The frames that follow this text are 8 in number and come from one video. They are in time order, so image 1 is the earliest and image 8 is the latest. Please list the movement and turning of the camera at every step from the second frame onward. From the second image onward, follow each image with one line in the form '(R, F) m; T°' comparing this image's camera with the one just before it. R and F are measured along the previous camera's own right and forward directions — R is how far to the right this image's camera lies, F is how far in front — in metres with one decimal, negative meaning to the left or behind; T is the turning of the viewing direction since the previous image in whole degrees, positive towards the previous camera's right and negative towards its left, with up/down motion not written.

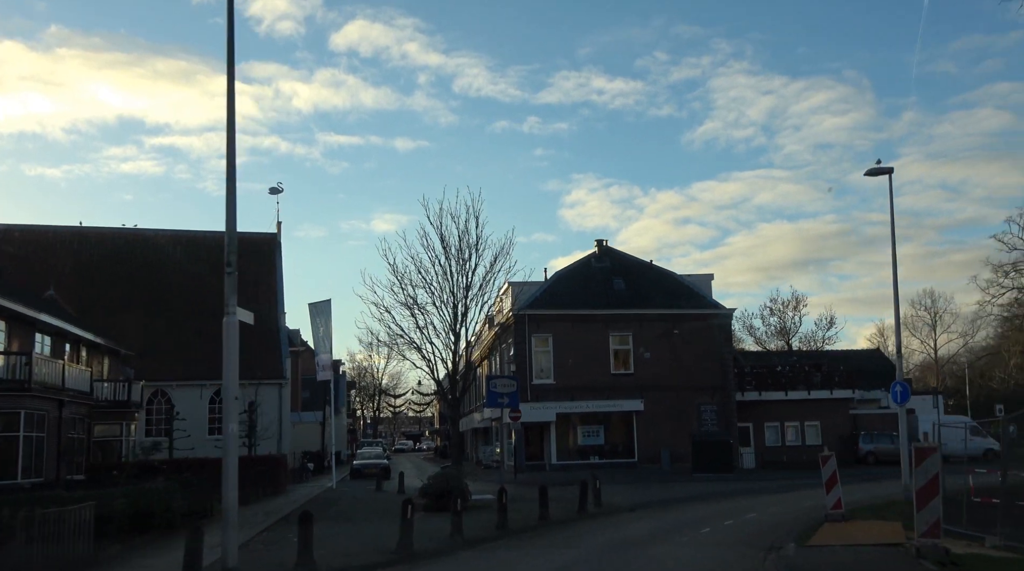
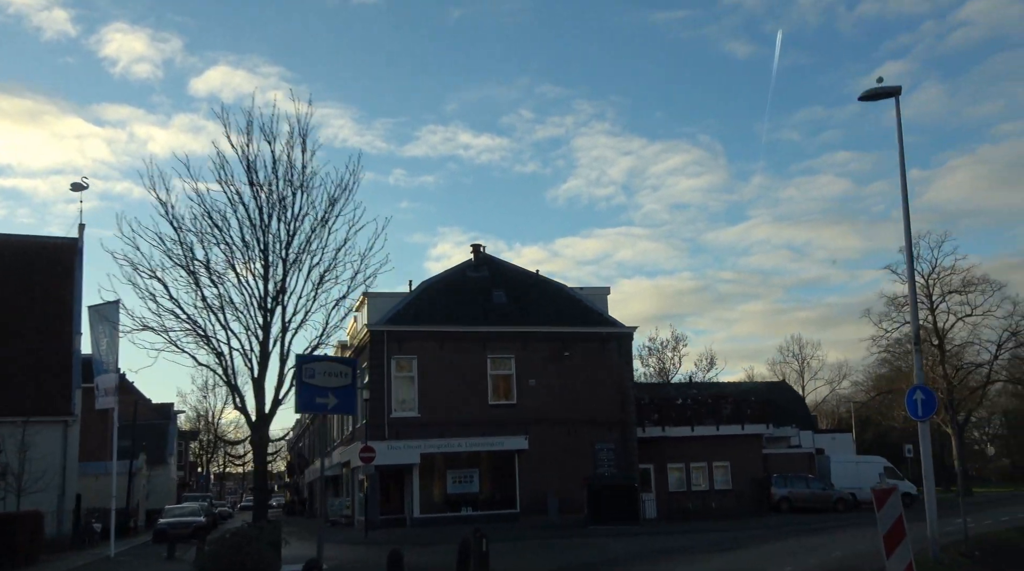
(+0.3, +7.1) m; +8°
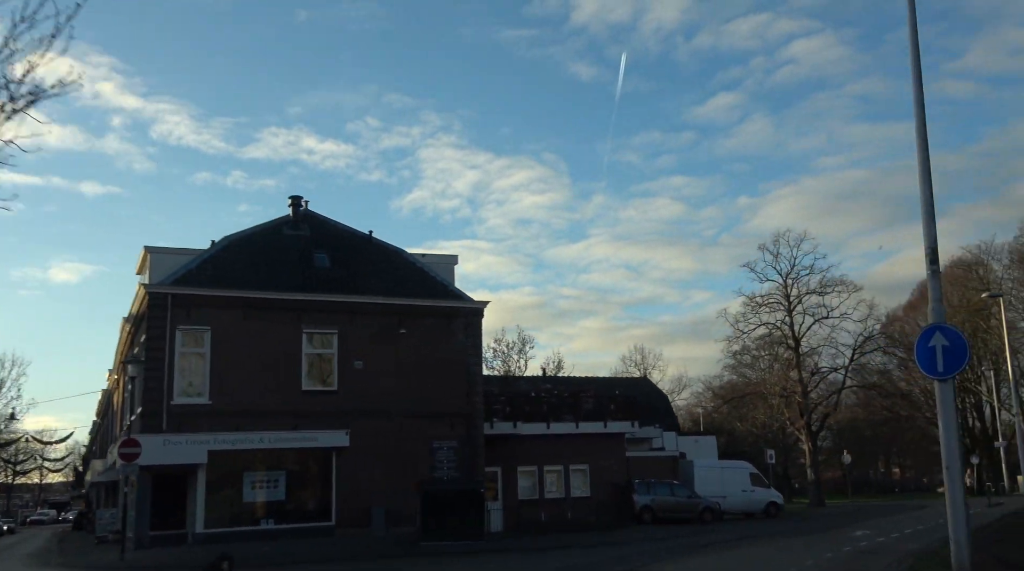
(+0.5, +5.6) m; +9°
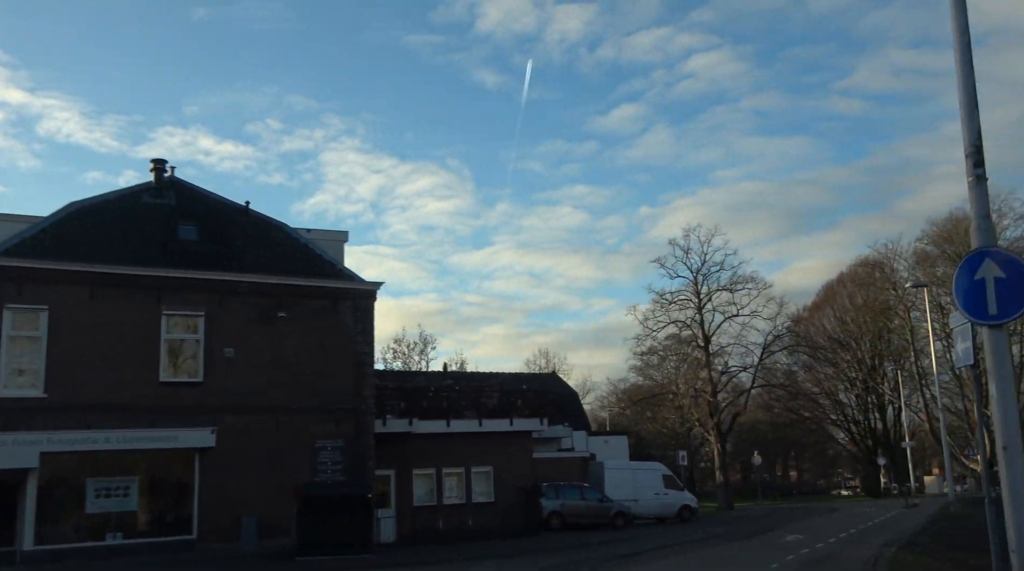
(+0.2, +2.8) m; +6°
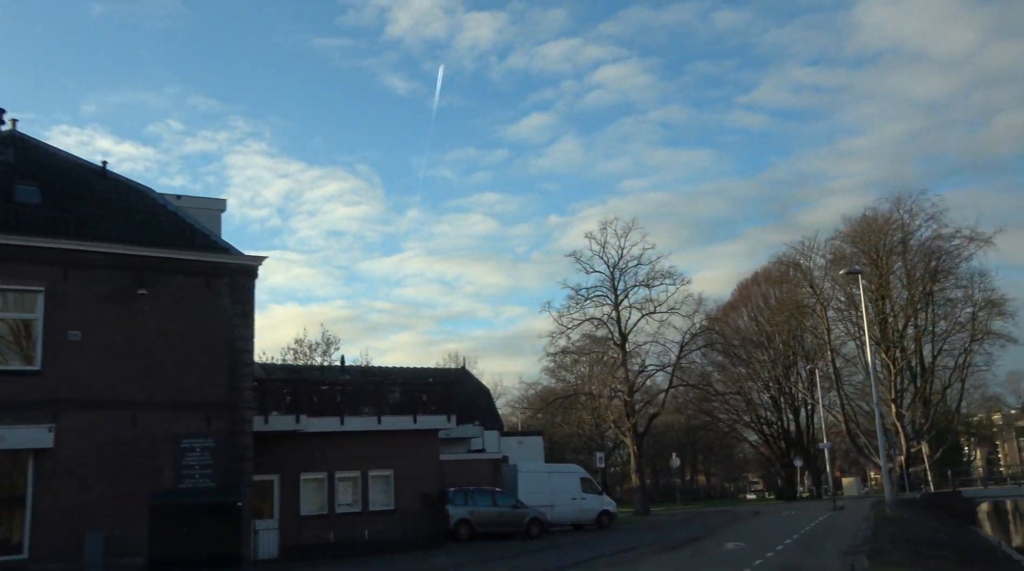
(+0.1, +2.9) m; +5°
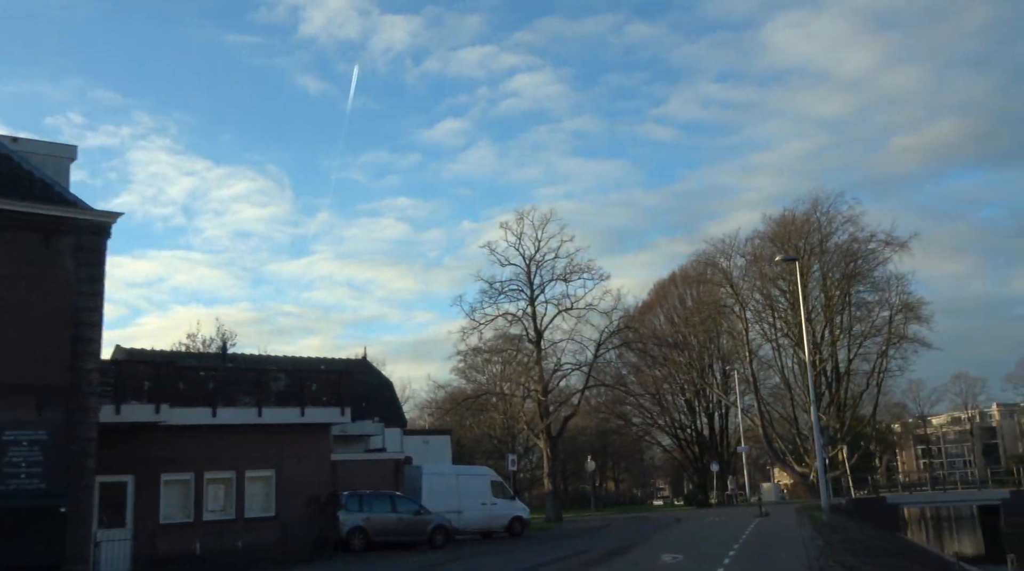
(+0.1, +2.9) m; +5°
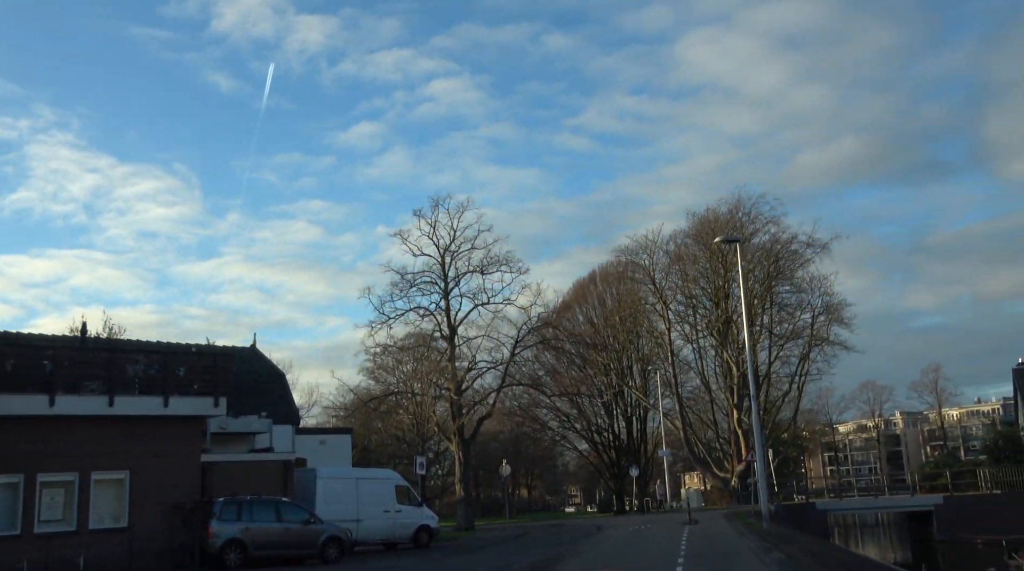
(+0.1, +2.9) m; +5°
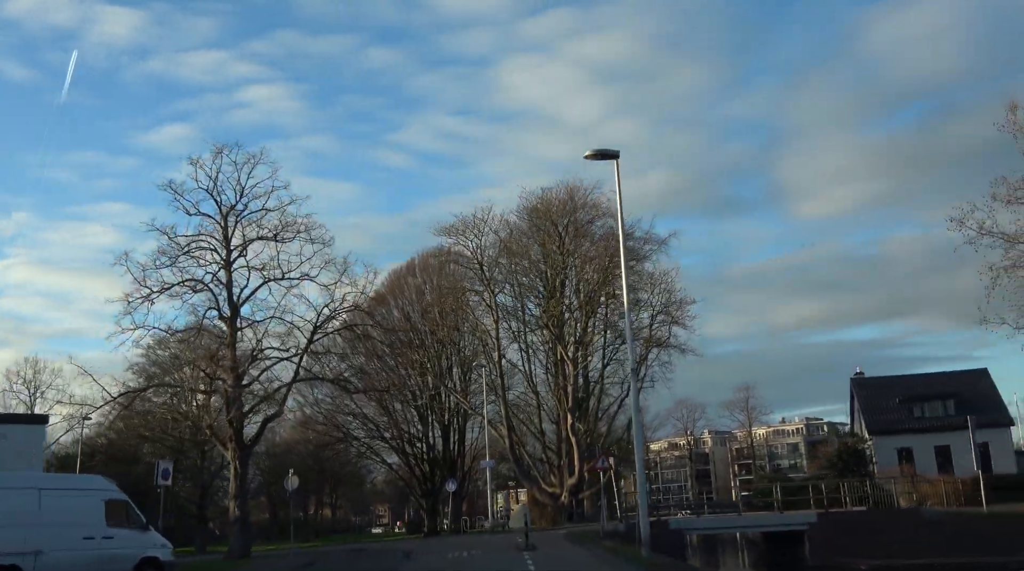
(+0.6, +7.1) m; +11°
